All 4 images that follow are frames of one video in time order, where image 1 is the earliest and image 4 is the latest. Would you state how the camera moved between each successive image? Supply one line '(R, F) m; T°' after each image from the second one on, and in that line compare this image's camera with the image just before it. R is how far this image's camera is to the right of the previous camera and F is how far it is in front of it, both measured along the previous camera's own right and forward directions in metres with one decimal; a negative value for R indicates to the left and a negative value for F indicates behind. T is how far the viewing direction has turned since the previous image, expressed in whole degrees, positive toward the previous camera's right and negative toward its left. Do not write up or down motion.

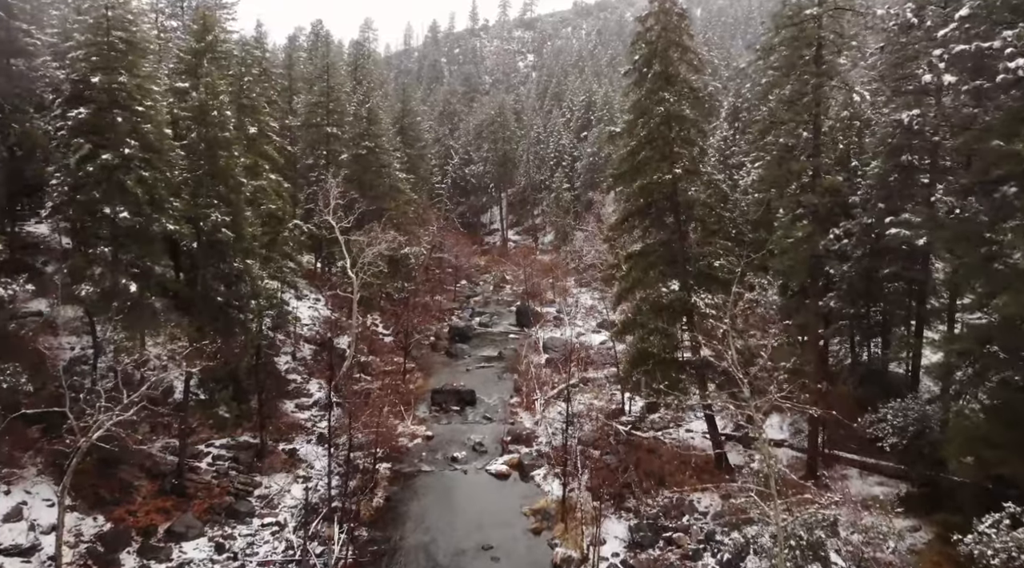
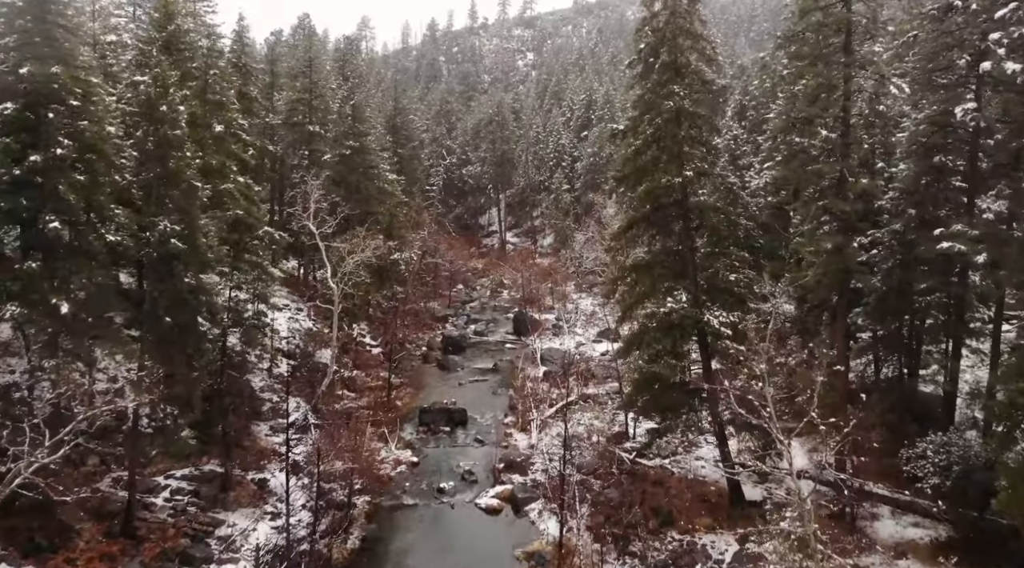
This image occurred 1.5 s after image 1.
(+0.3, +2.4) m; 0°
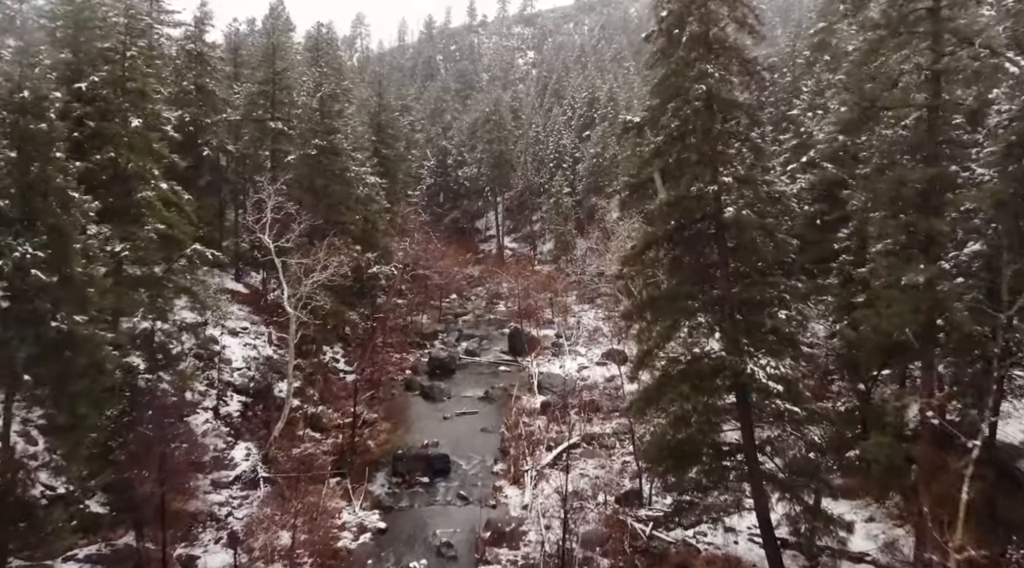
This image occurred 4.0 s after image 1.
(+0.4, +4.5) m; 0°
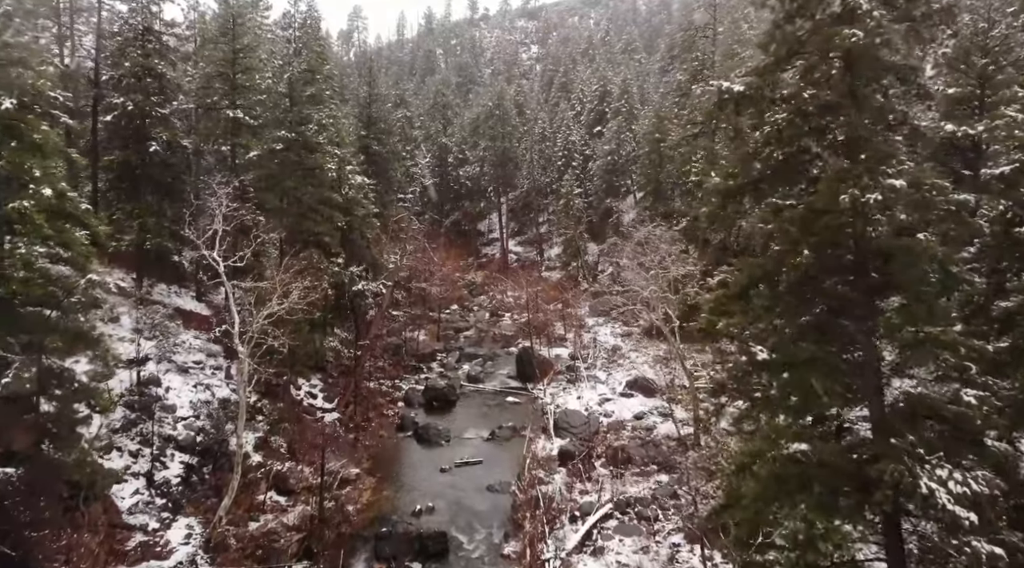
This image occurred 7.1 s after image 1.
(-0.4, +5.5) m; 0°
